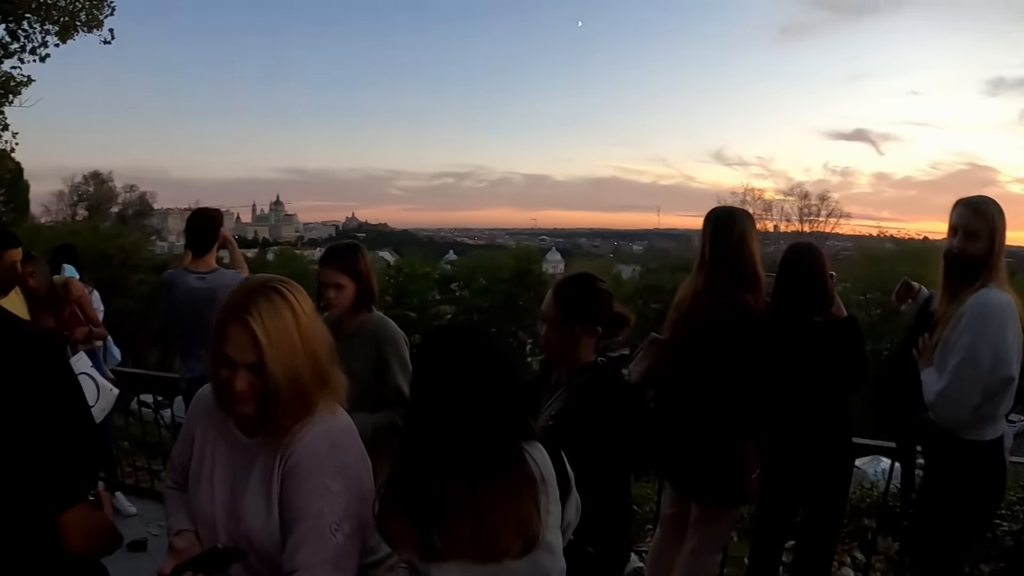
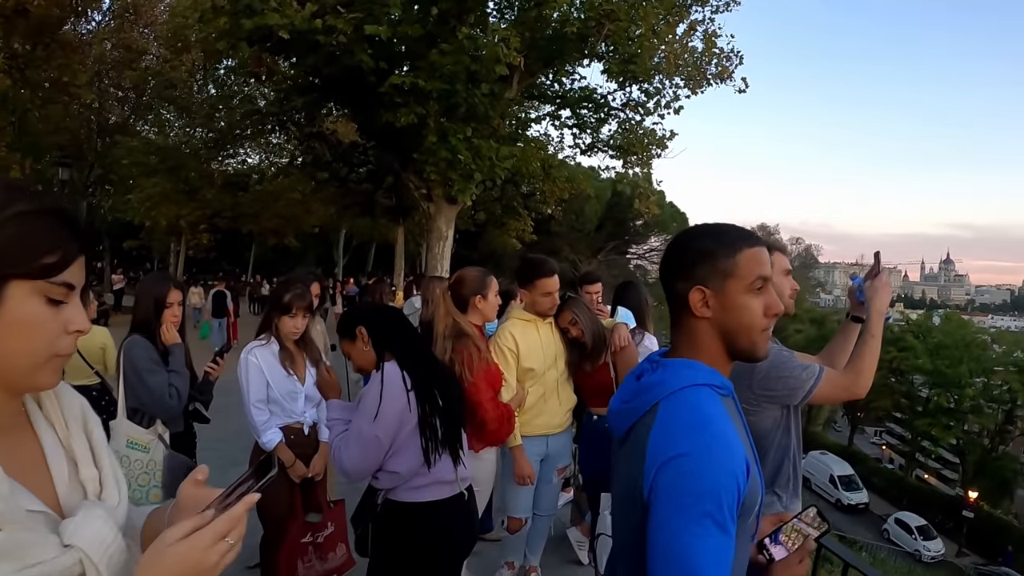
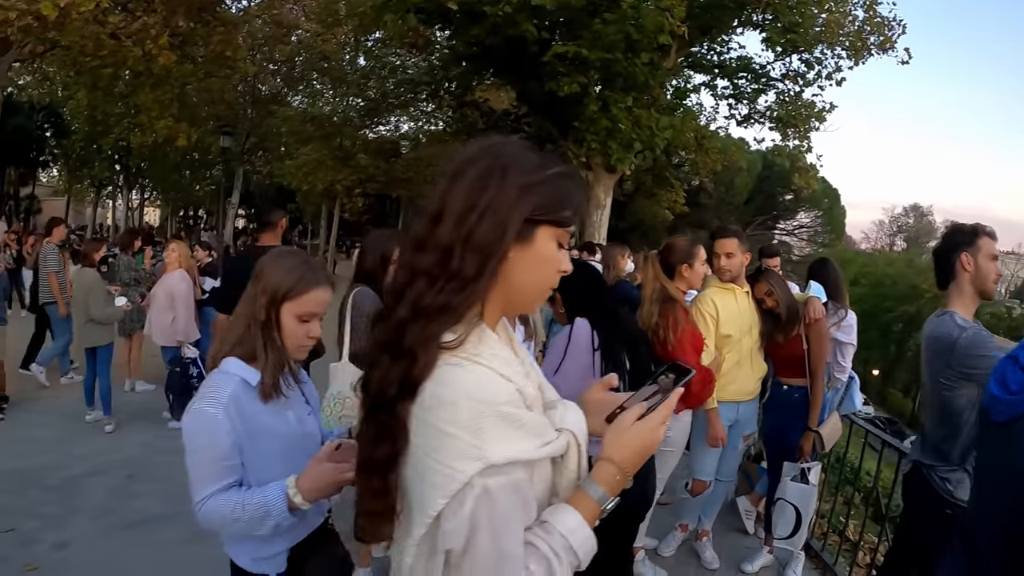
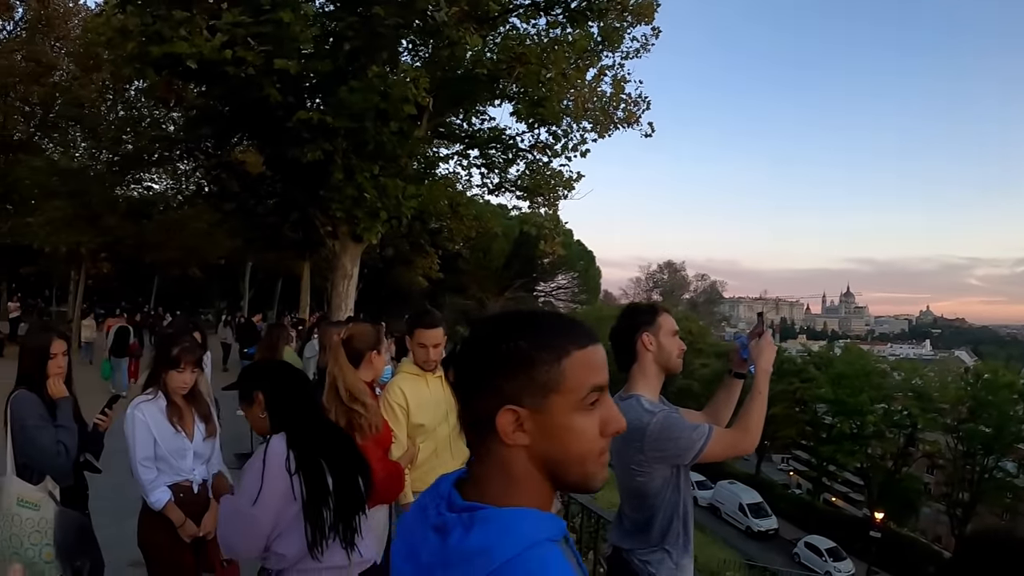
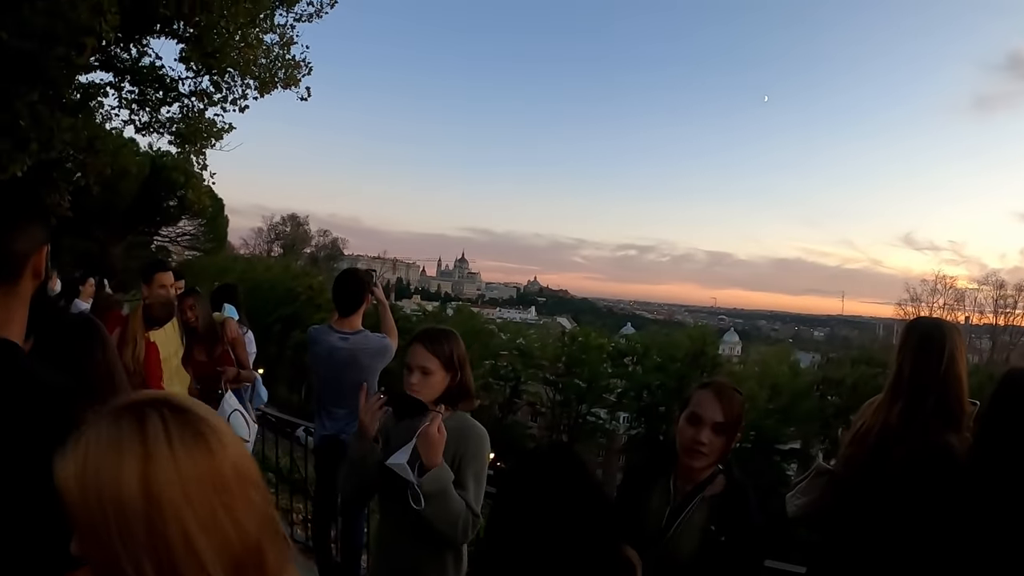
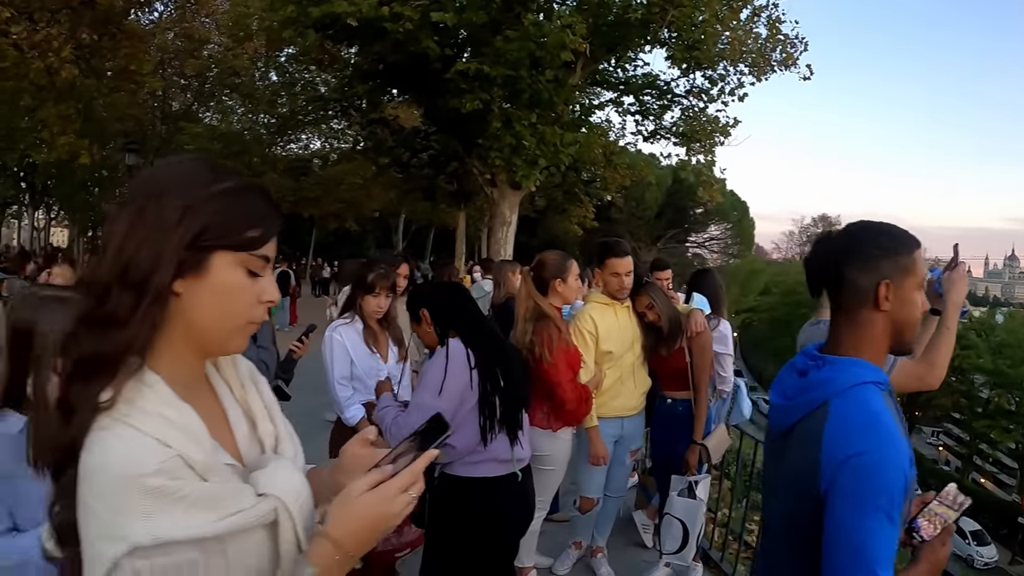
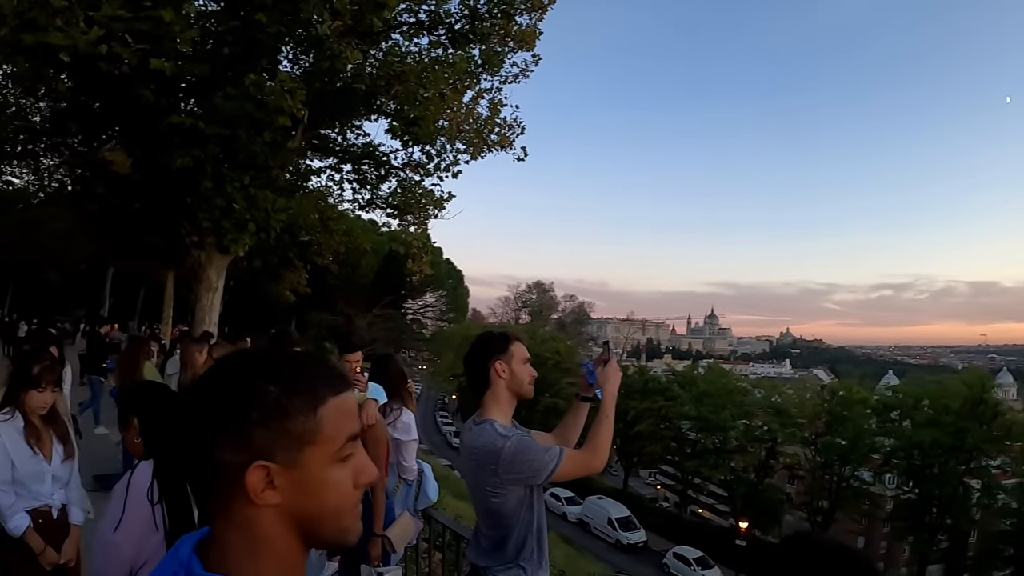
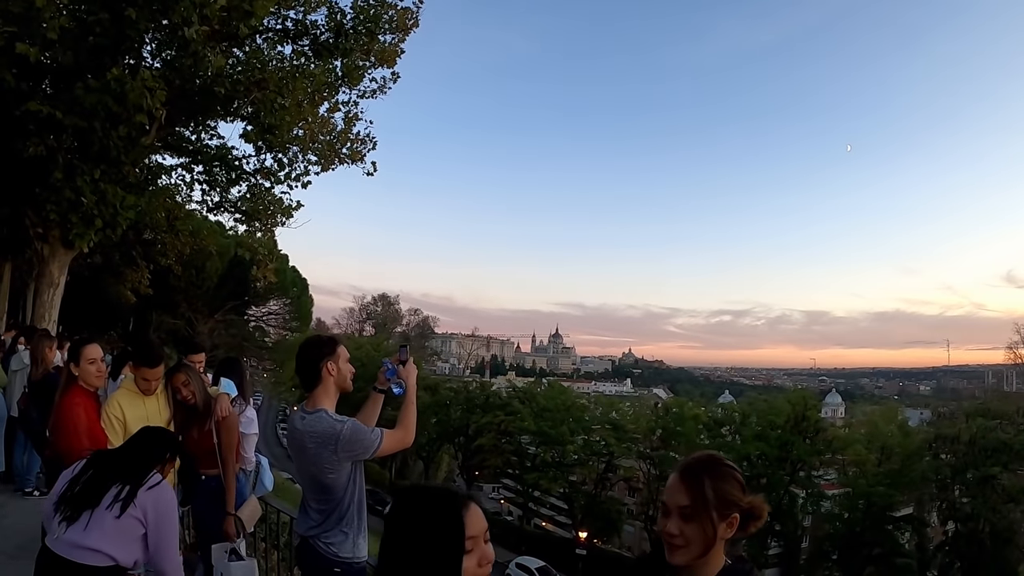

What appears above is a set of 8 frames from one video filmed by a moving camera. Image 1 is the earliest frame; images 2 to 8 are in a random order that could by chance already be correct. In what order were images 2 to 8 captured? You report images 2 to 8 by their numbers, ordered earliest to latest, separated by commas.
5, 8, 7, 4, 2, 6, 3
